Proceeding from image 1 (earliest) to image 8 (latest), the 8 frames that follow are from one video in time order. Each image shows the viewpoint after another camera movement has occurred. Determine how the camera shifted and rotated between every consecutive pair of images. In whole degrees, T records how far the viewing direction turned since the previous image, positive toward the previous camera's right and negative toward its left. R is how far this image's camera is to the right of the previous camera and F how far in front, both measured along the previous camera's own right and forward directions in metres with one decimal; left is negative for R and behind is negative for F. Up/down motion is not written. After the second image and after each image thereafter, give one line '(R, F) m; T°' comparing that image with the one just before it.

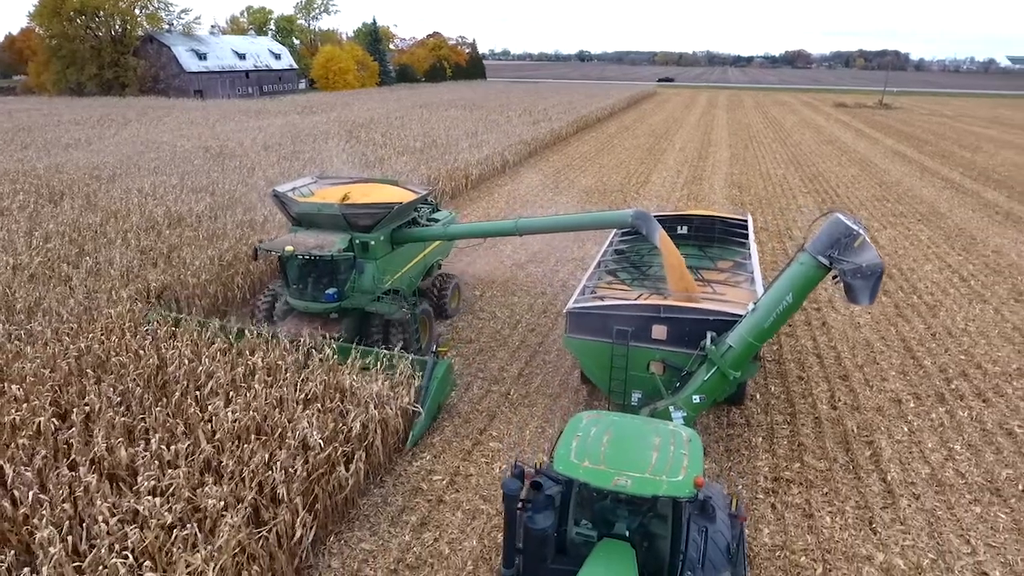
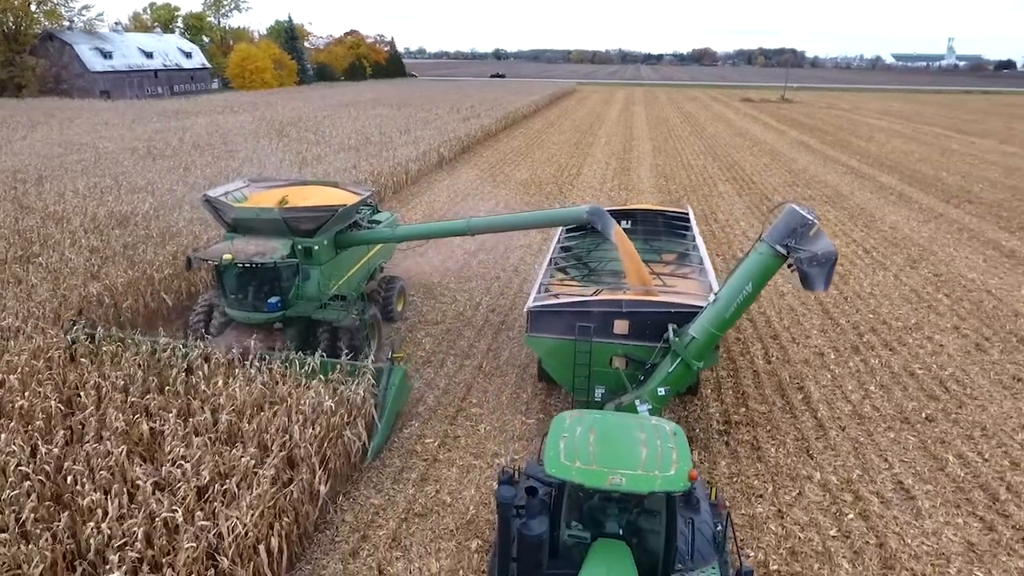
(-0.5, -0.6) m; +6°
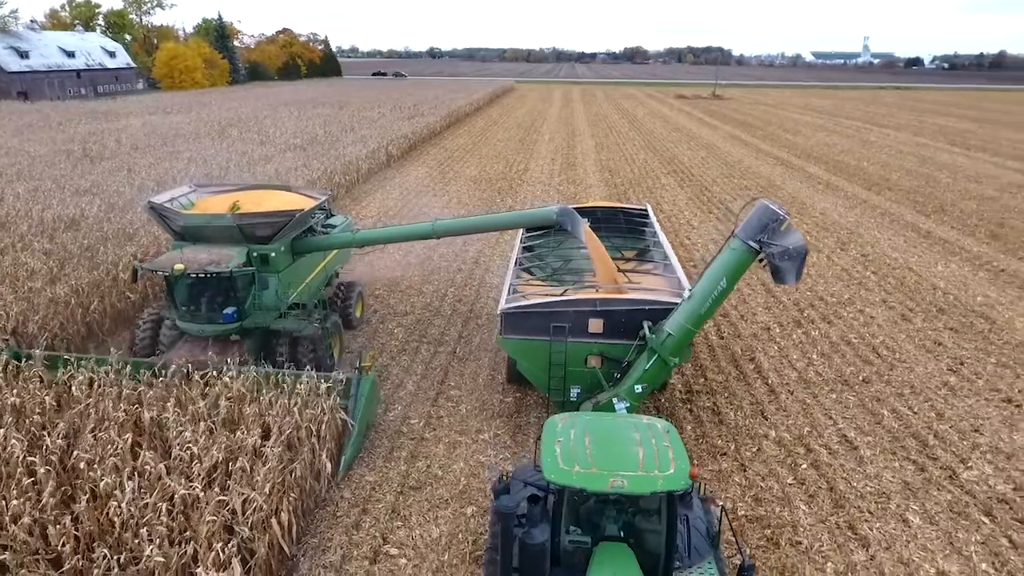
(-0.4, -0.4) m; +5°
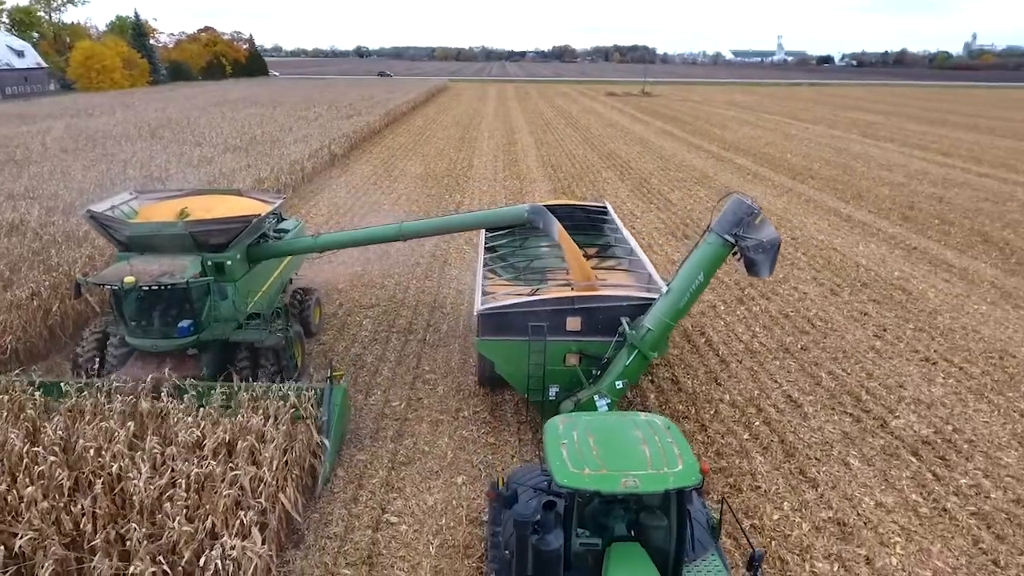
(-0.4, -0.4) m; +5°
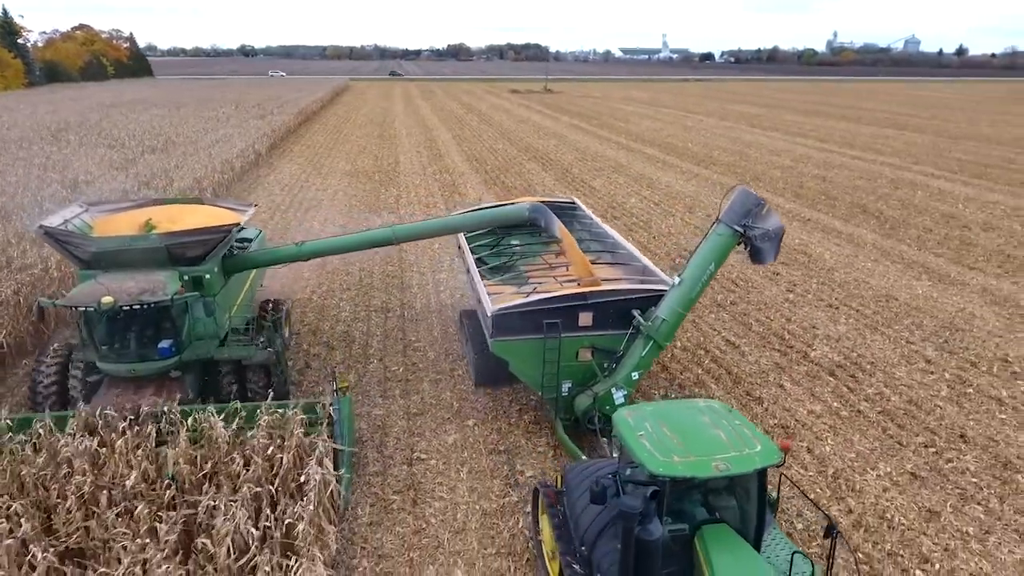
(-0.9, -0.9) m; +8°
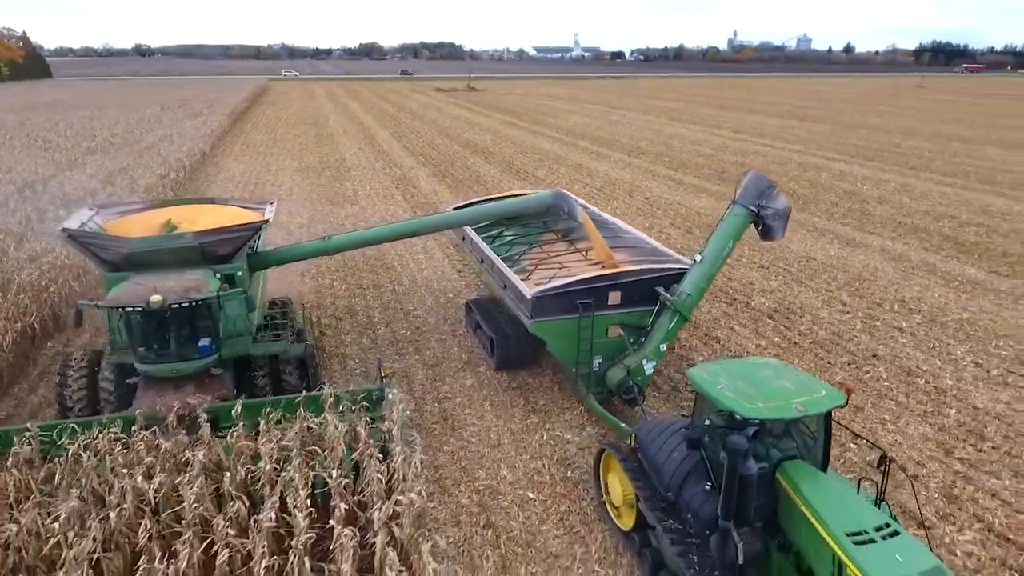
(-0.9, -1.1) m; +7°
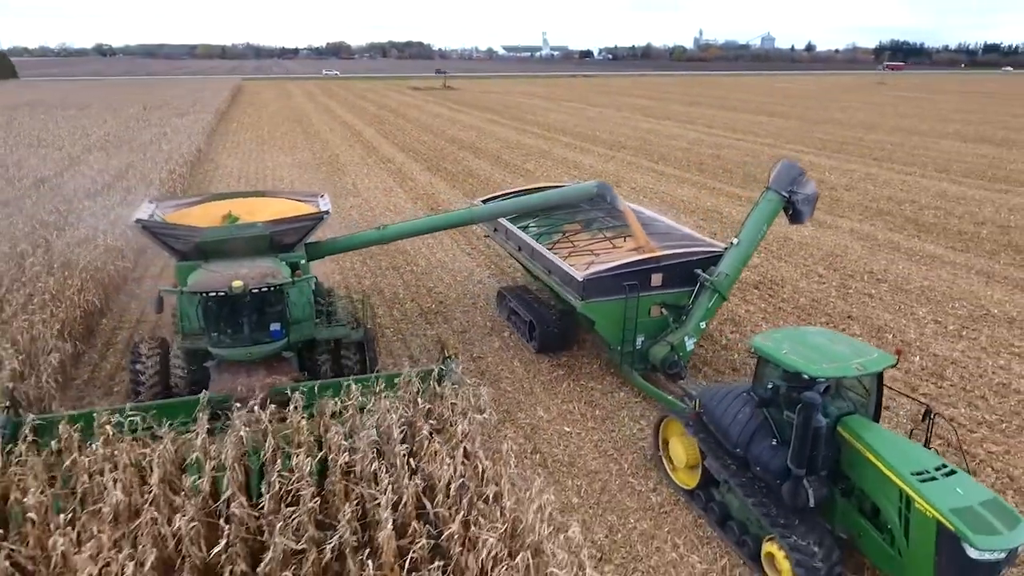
(-0.6, -0.9) m; +2°
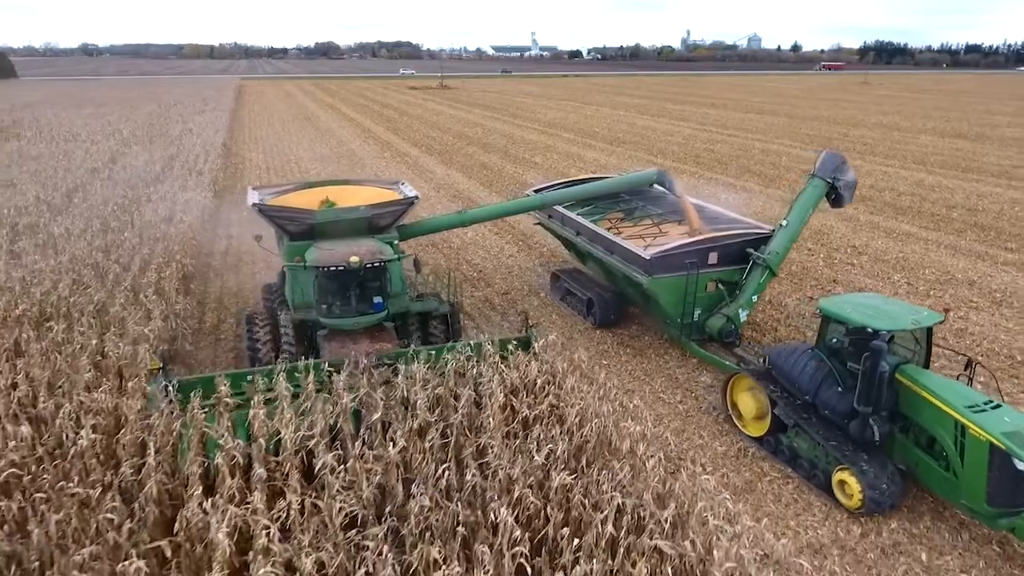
(-0.7, -1.4) m; +1°
